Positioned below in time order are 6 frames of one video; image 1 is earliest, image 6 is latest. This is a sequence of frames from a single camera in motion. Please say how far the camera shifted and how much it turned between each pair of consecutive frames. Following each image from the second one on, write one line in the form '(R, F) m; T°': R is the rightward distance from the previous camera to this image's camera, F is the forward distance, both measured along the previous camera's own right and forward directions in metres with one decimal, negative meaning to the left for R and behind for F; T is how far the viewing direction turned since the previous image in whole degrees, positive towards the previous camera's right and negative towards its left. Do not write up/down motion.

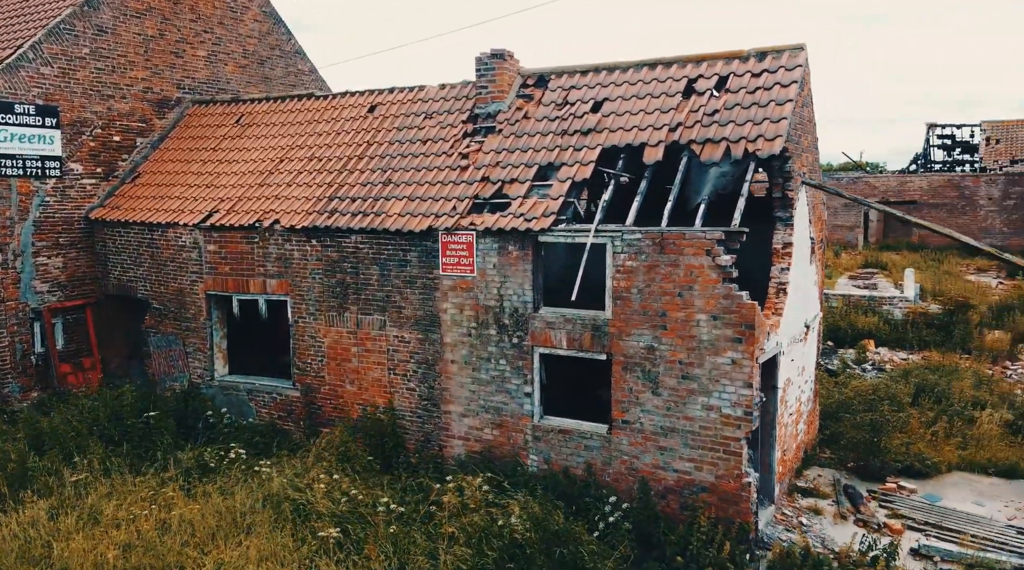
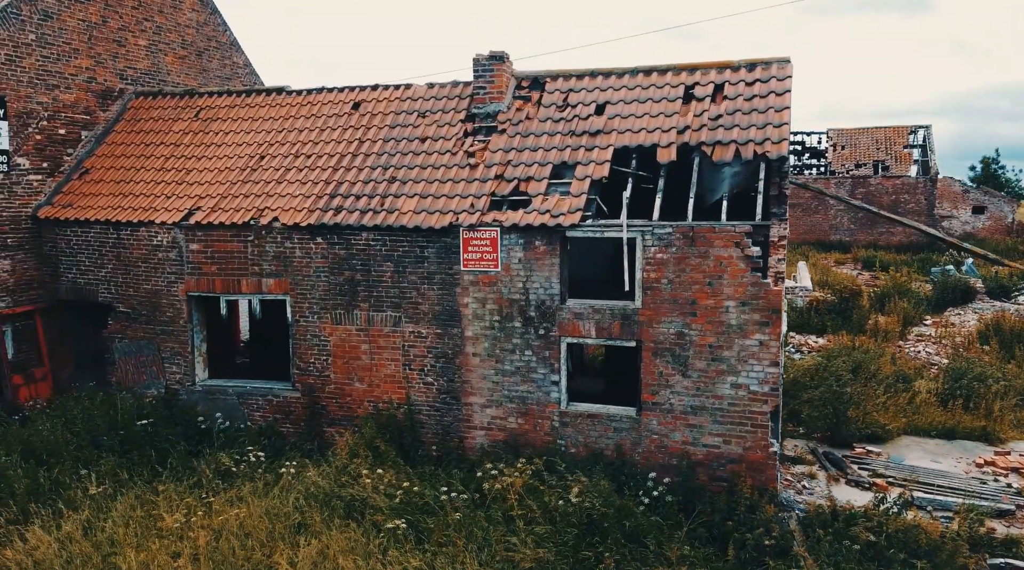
(-2.7, -0.2) m; +11°
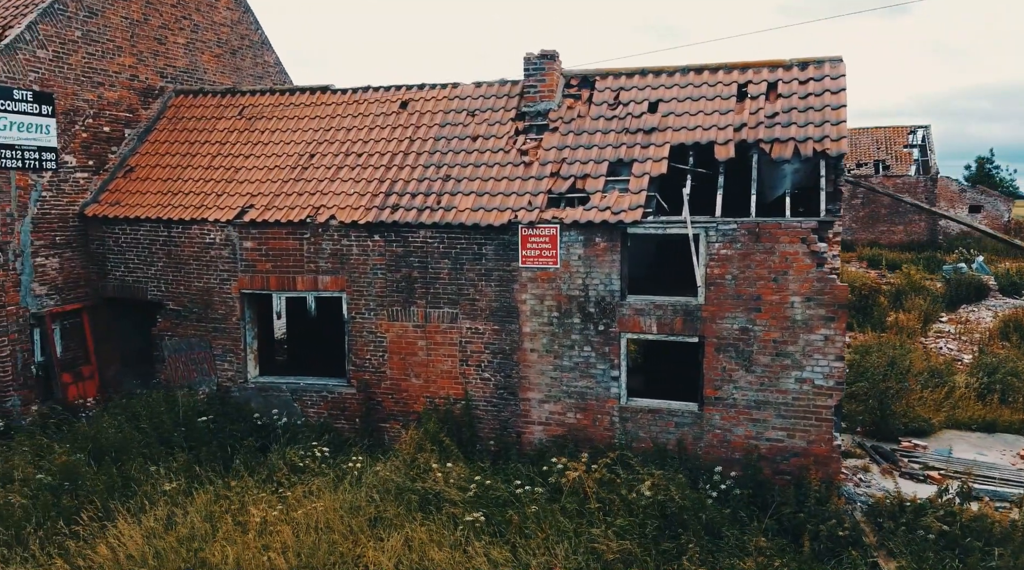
(-1.0, -0.1) m; +1°
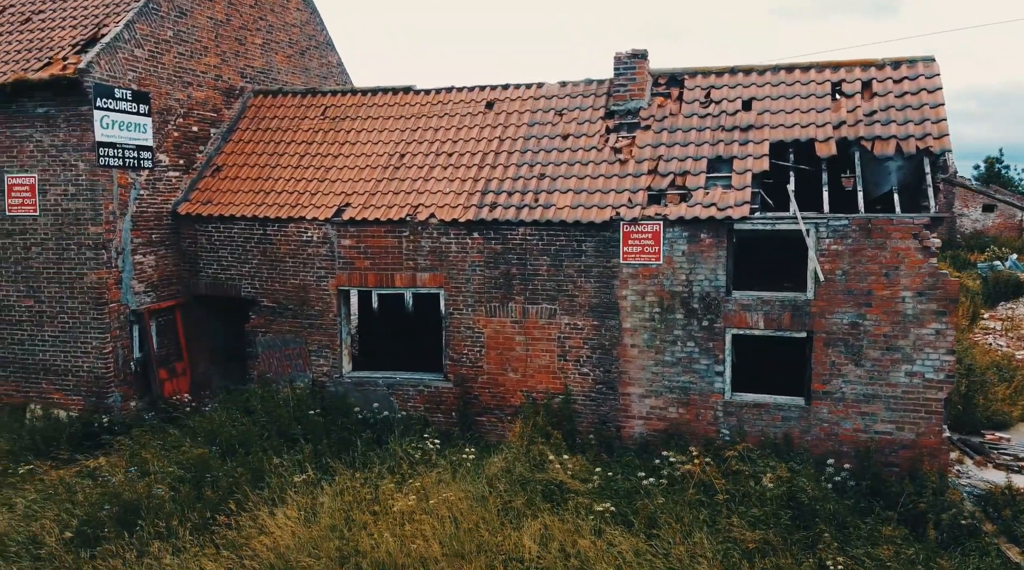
(-1.6, -0.2) m; +1°
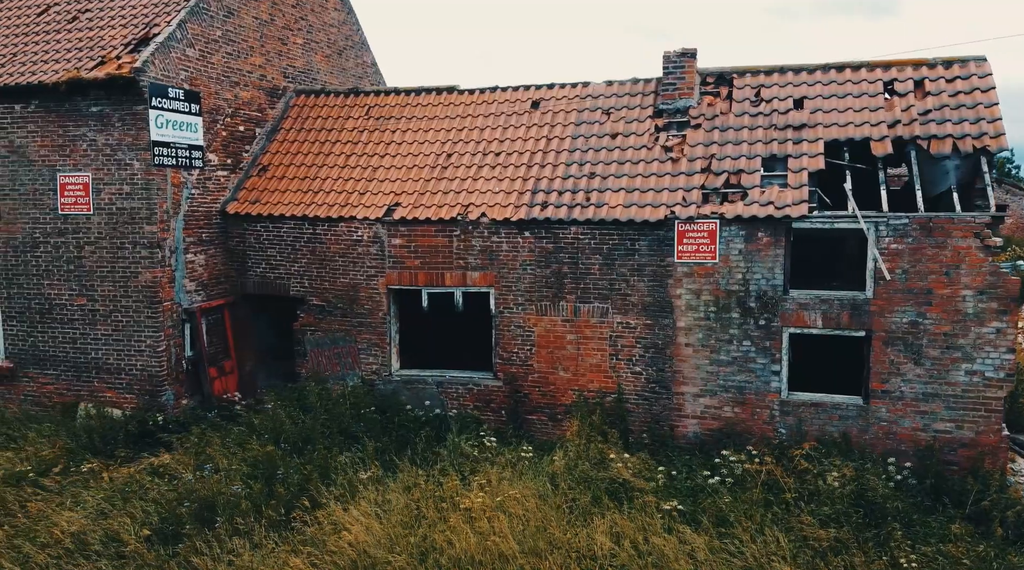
(-0.8, 0.0) m; 0°
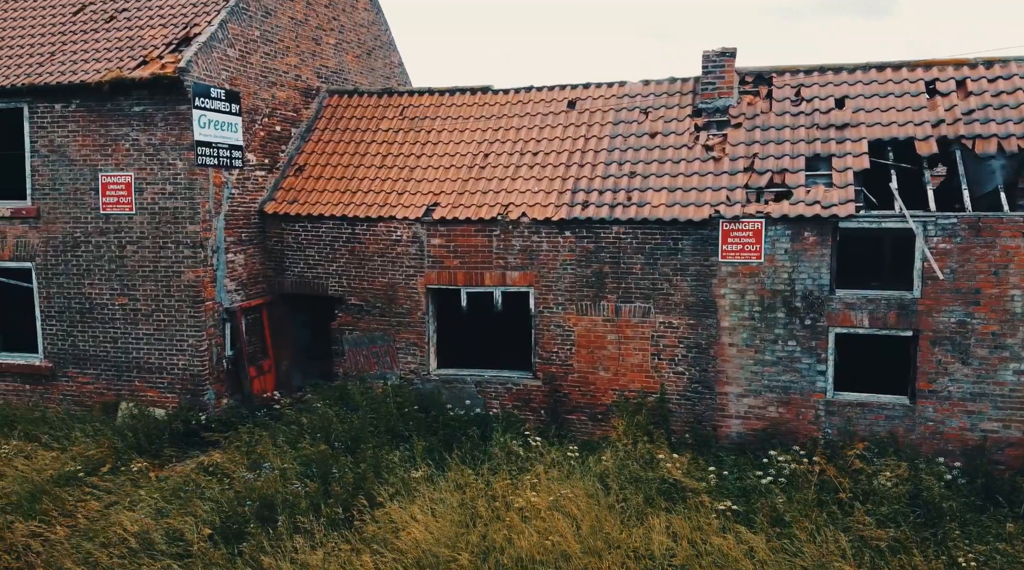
(-0.6, 0.0) m; 0°
